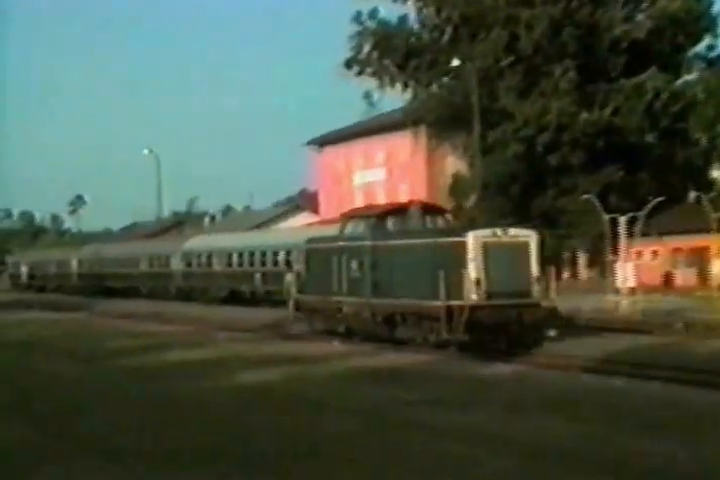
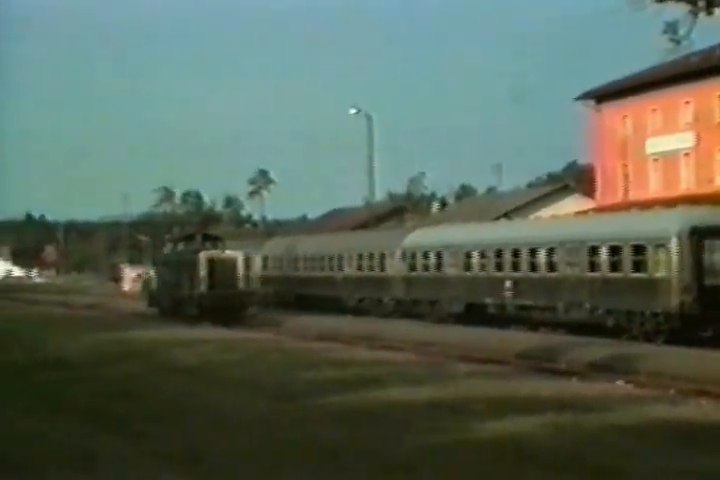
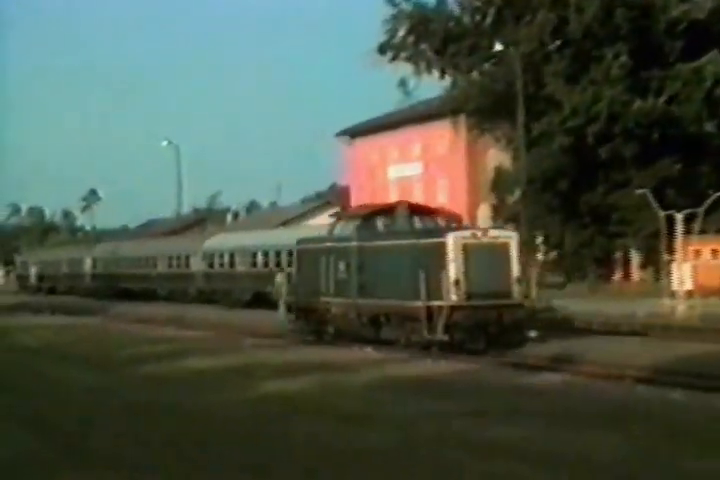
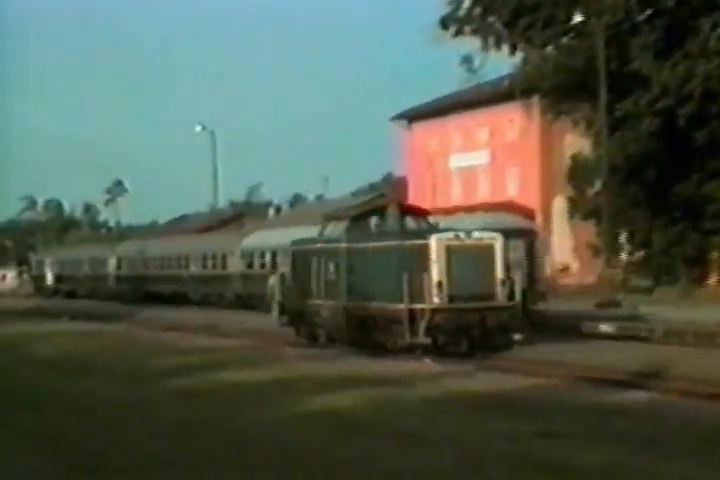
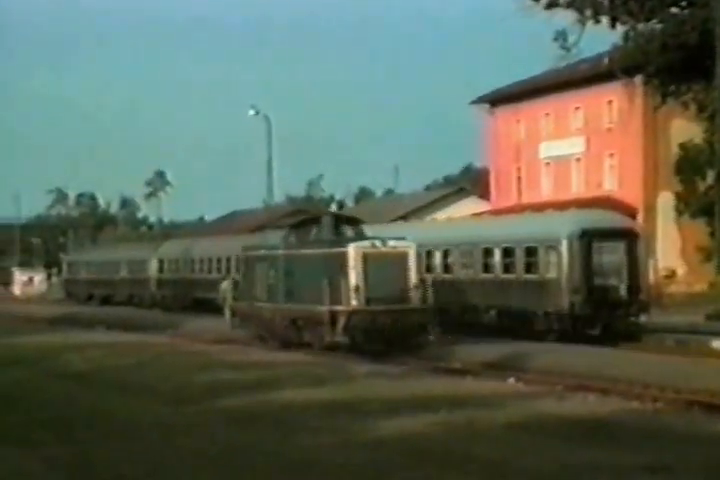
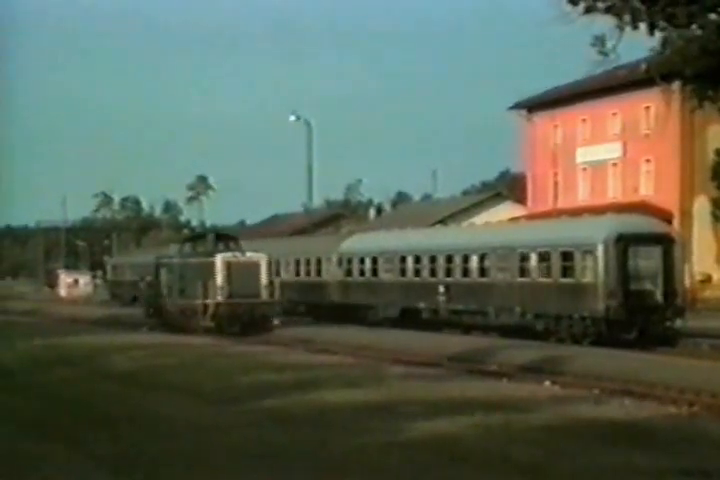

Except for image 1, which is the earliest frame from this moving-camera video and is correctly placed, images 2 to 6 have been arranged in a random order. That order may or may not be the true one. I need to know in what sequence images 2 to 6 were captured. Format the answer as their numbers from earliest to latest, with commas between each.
3, 4, 5, 6, 2
